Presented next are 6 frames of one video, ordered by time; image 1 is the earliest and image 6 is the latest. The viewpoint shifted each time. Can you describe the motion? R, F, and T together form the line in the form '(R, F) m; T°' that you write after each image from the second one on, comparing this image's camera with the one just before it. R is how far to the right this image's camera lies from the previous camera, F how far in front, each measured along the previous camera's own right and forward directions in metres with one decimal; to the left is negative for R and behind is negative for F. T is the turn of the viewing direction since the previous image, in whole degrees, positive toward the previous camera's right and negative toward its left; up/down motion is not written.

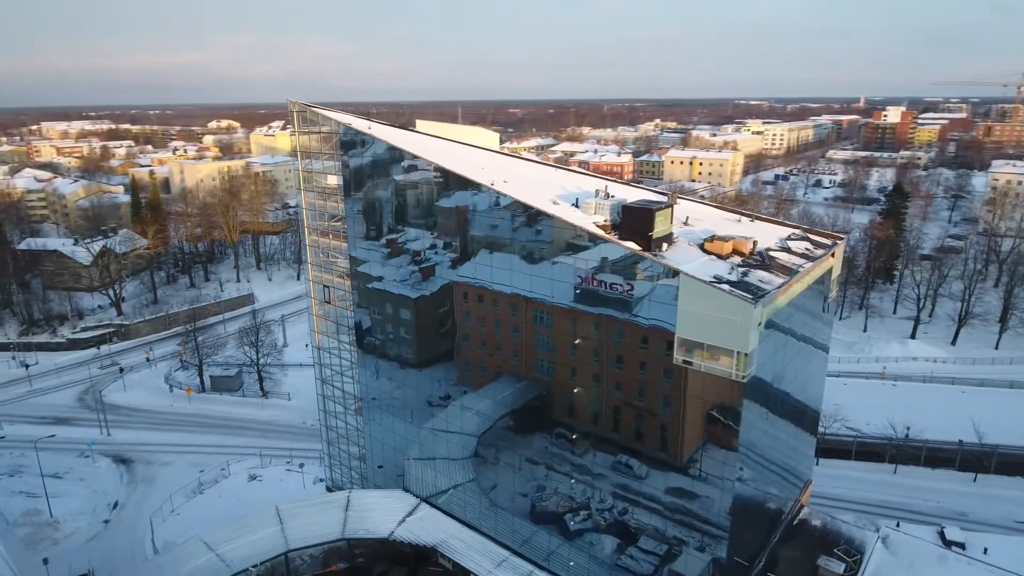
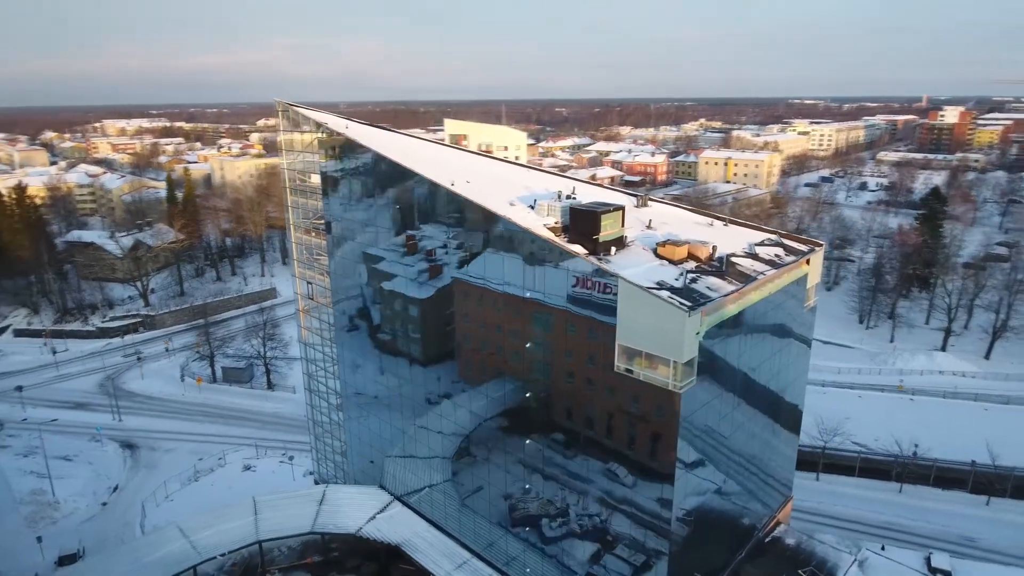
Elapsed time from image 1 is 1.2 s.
(+2.0, +0.2) m; -4°
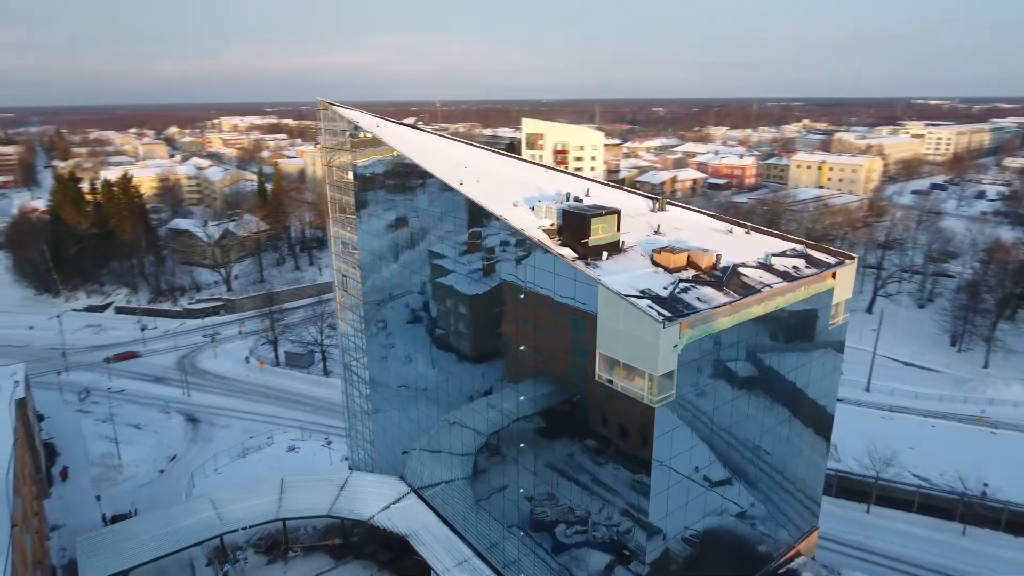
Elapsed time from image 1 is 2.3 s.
(+2.0, +0.3) m; -8°
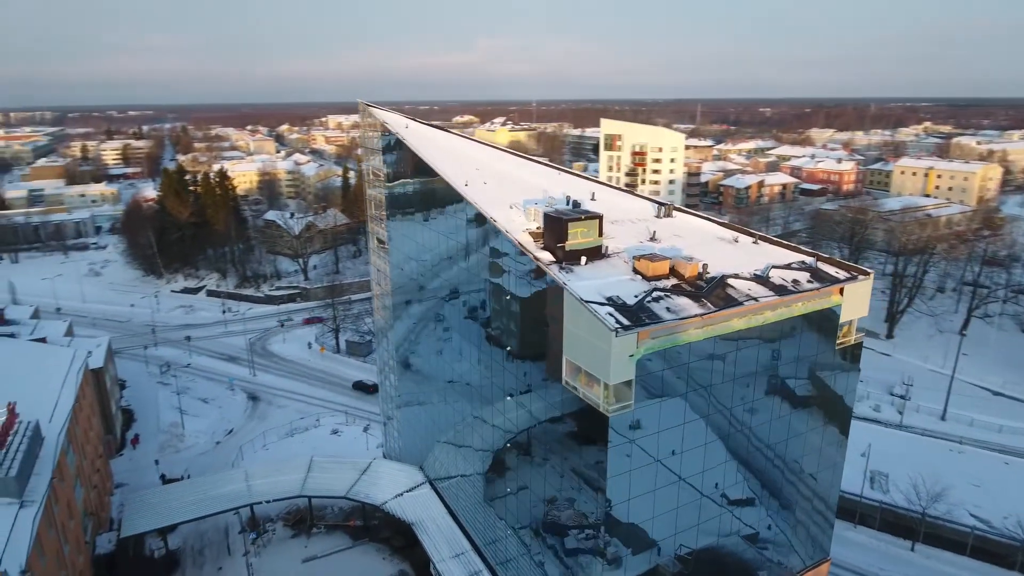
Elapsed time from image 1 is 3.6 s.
(+2.2, 0.0) m; -9°
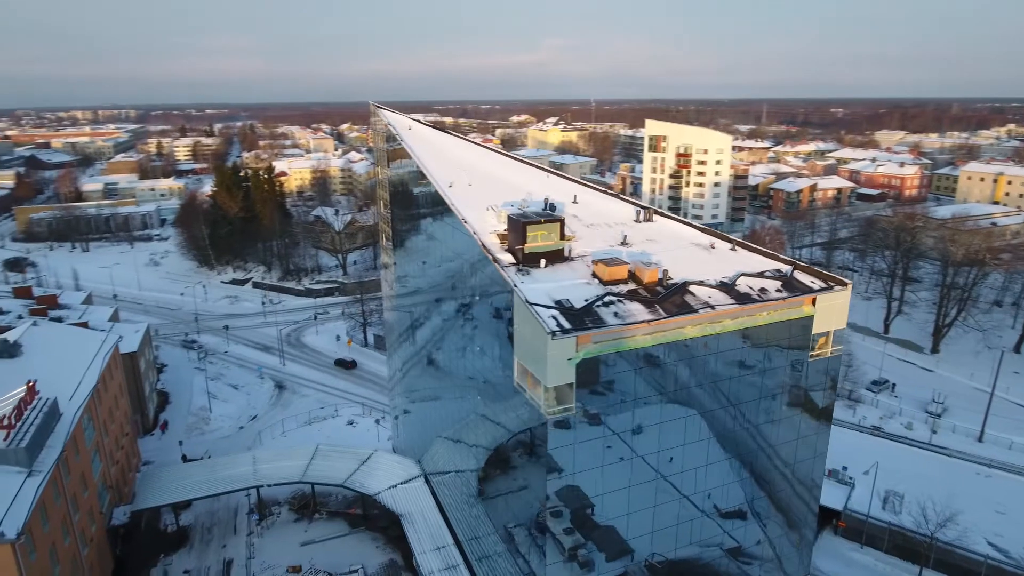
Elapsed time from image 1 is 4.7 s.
(+1.9, -0.1) m; -5°
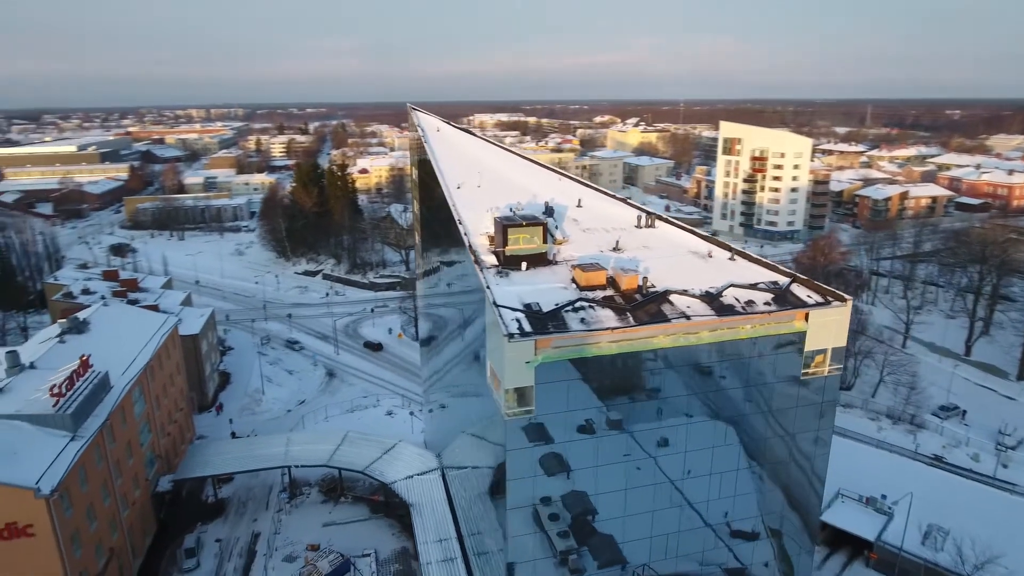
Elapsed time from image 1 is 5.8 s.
(+2.0, 0.0) m; -8°
